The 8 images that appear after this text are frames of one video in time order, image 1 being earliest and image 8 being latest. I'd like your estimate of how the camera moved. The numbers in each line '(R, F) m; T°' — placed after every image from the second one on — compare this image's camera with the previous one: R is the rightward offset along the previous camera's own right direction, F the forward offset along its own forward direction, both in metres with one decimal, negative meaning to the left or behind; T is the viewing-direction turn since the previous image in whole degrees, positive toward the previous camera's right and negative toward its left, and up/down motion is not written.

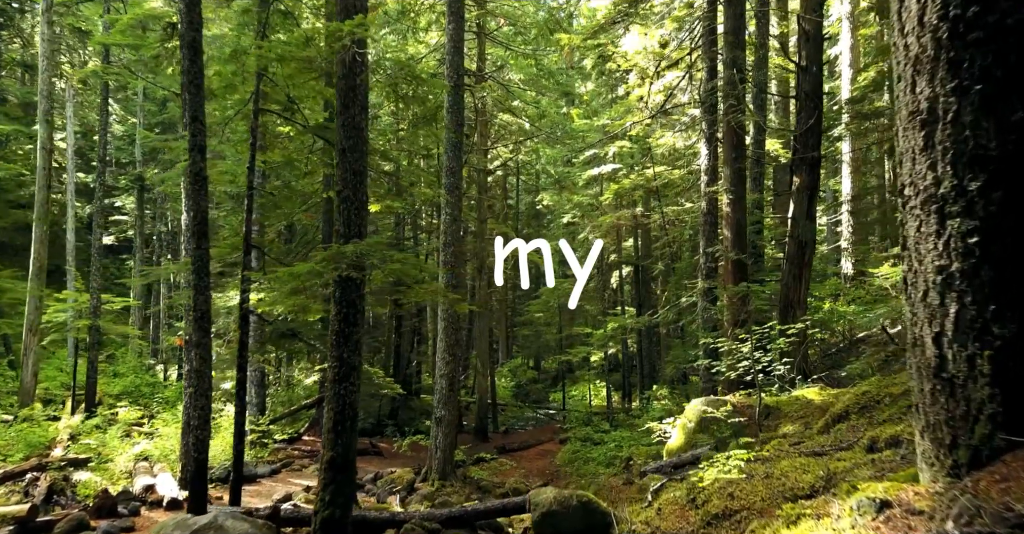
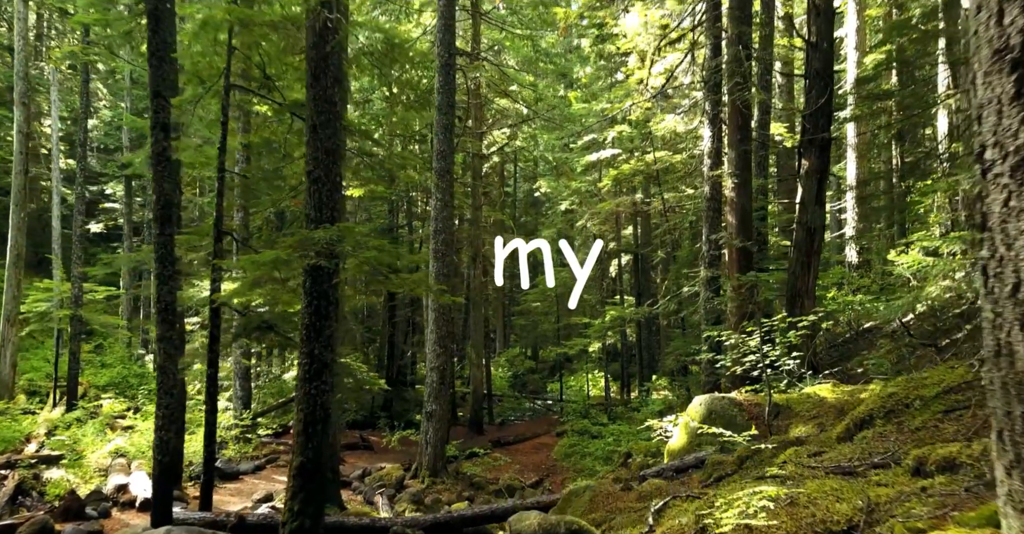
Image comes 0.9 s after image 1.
(+0.1, +0.8) m; 0°
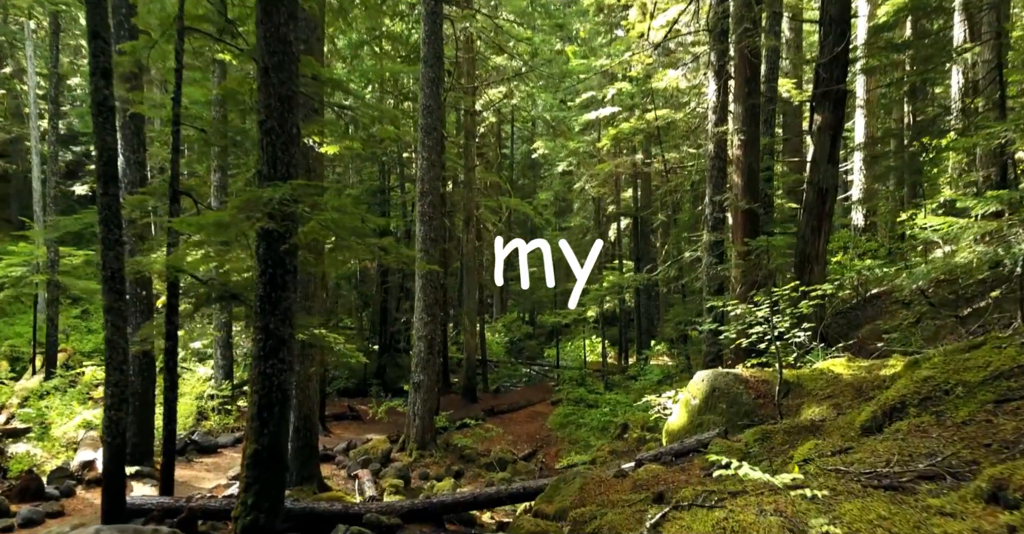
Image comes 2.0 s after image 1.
(+0.2, +0.9) m; 0°
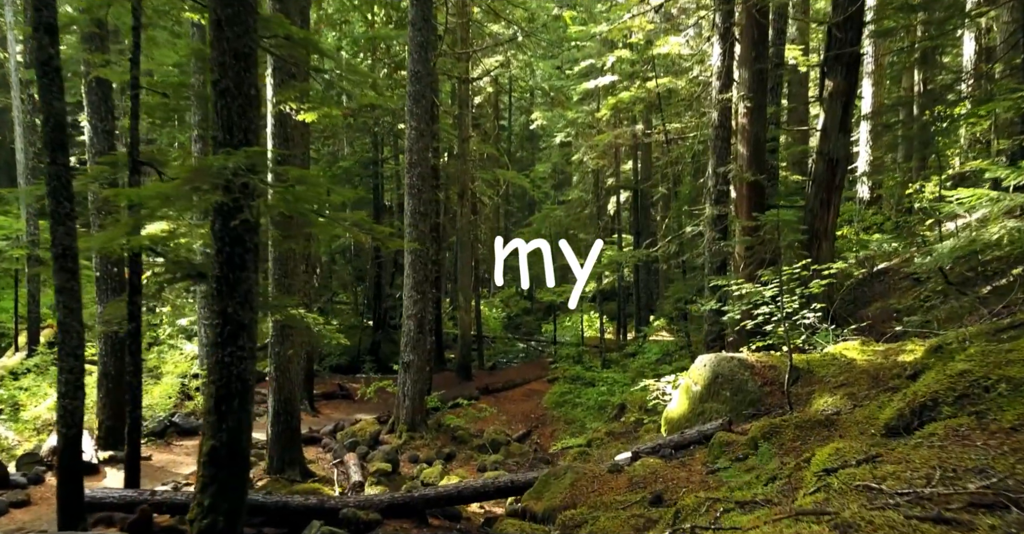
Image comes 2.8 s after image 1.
(+0.1, +0.7) m; 0°
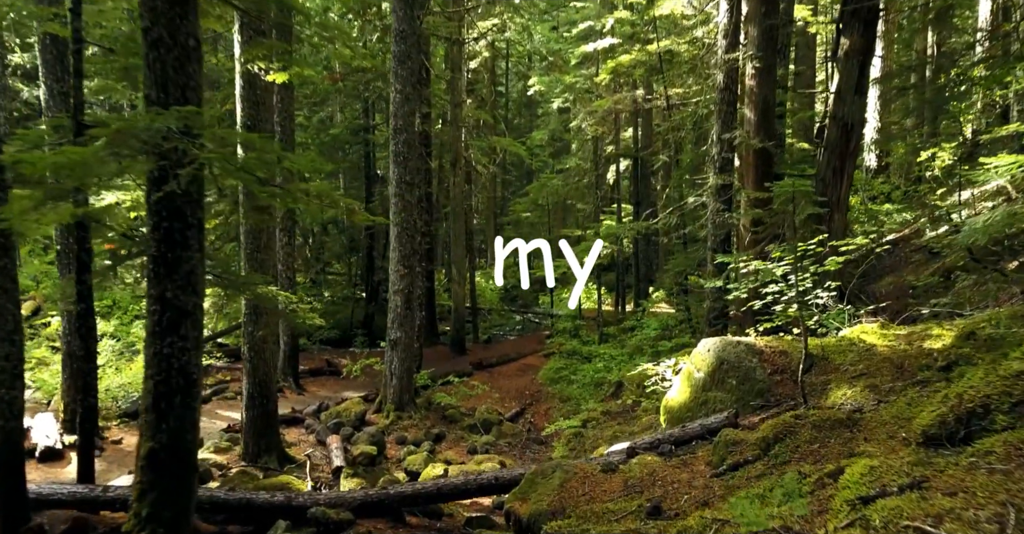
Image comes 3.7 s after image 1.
(+0.1, +0.8) m; 0°
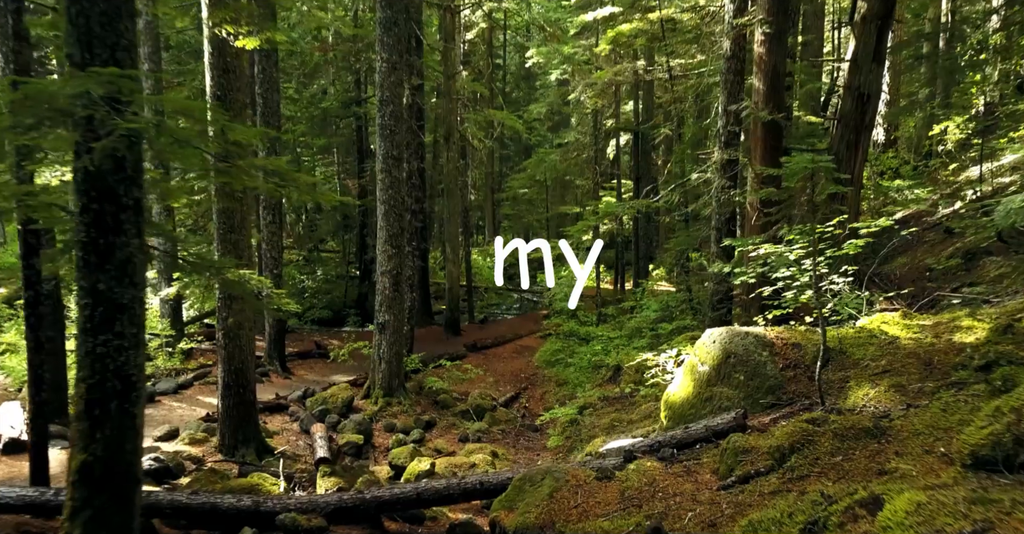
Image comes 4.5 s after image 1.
(+0.1, +0.7) m; 0°
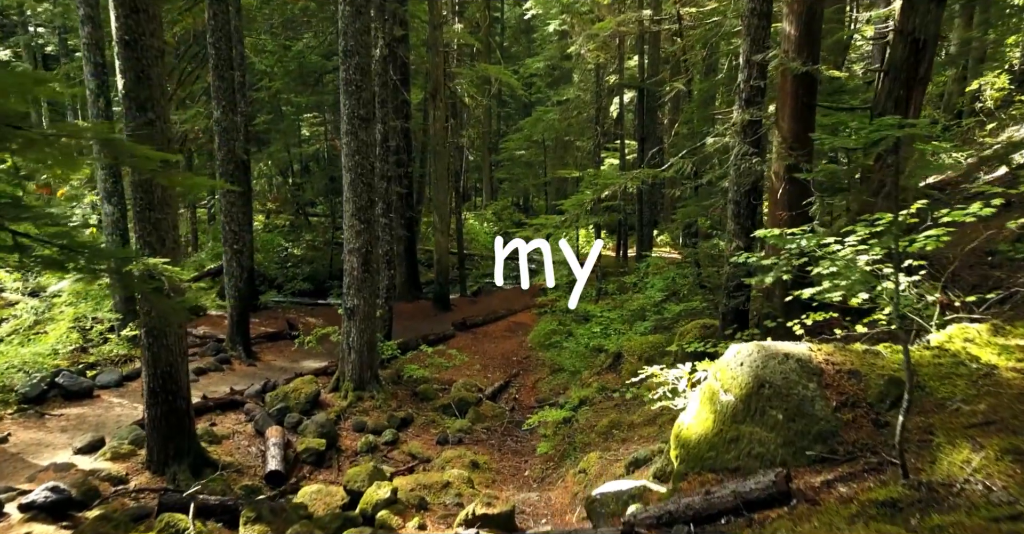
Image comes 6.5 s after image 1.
(+0.2, +1.8) m; 0°
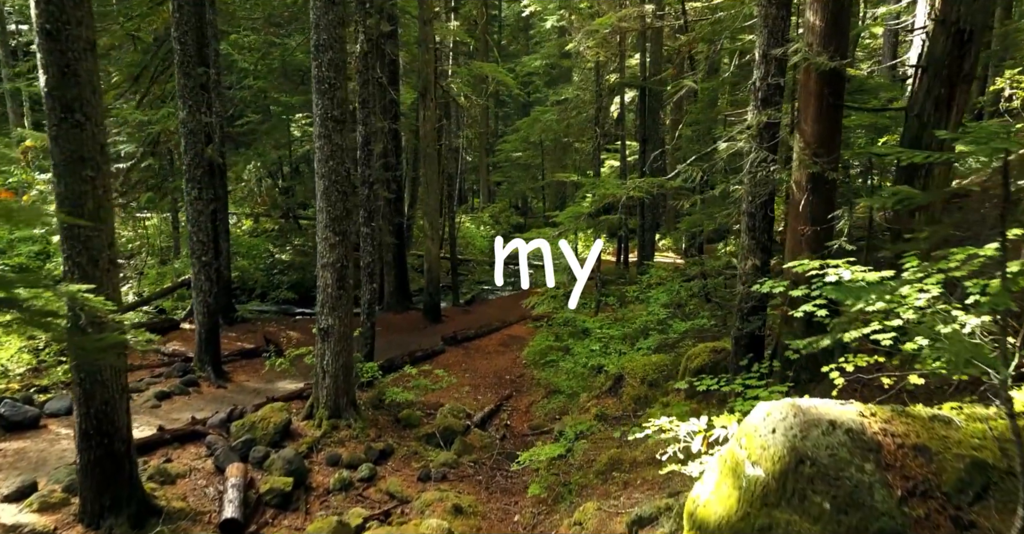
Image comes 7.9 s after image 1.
(+0.1, +1.1) m; 0°
